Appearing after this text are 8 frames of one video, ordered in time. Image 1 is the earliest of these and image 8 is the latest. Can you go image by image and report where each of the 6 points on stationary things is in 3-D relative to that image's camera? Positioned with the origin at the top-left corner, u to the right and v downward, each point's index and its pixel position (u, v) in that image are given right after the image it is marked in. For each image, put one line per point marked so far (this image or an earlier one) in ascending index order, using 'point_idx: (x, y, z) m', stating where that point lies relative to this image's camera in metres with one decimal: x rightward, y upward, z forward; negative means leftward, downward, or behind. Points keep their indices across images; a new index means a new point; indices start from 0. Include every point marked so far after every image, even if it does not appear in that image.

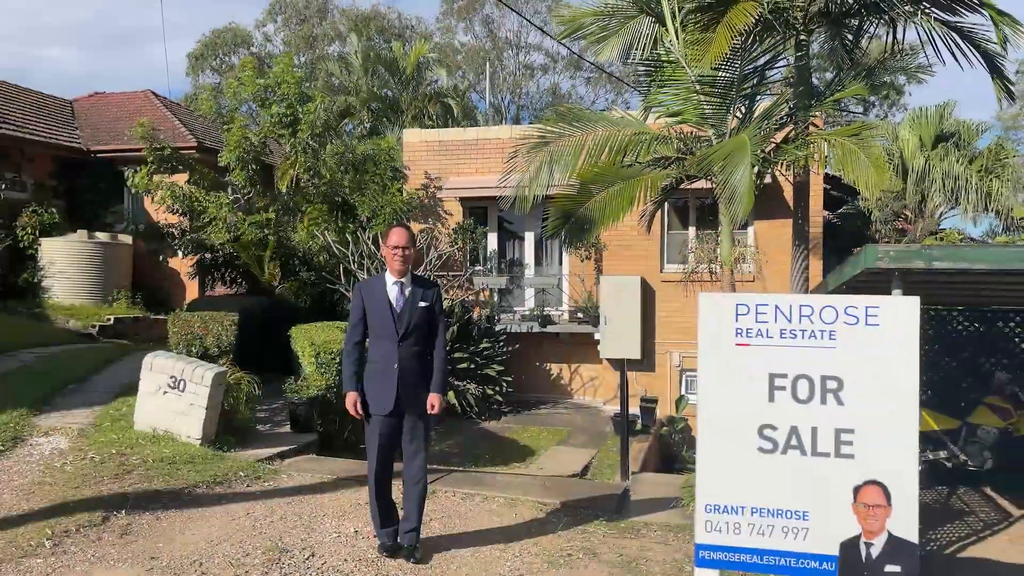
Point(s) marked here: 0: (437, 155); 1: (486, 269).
0: (-1.3, +2.2, +13.1) m
1: (-0.4, +0.3, +12.8) m
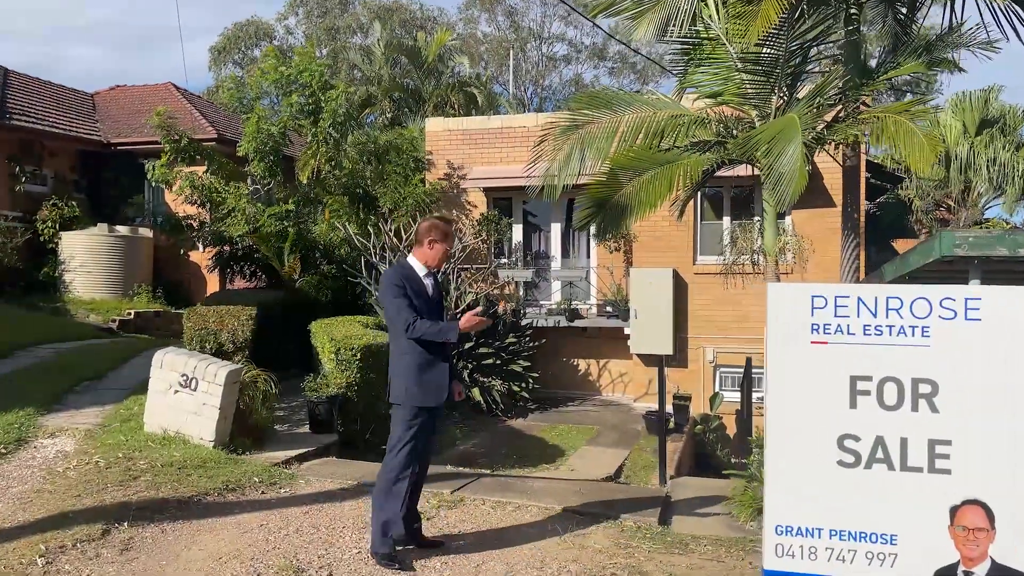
0: (-0.9, +2.3, +12.7) m
1: (0.0, +0.4, +12.4) m
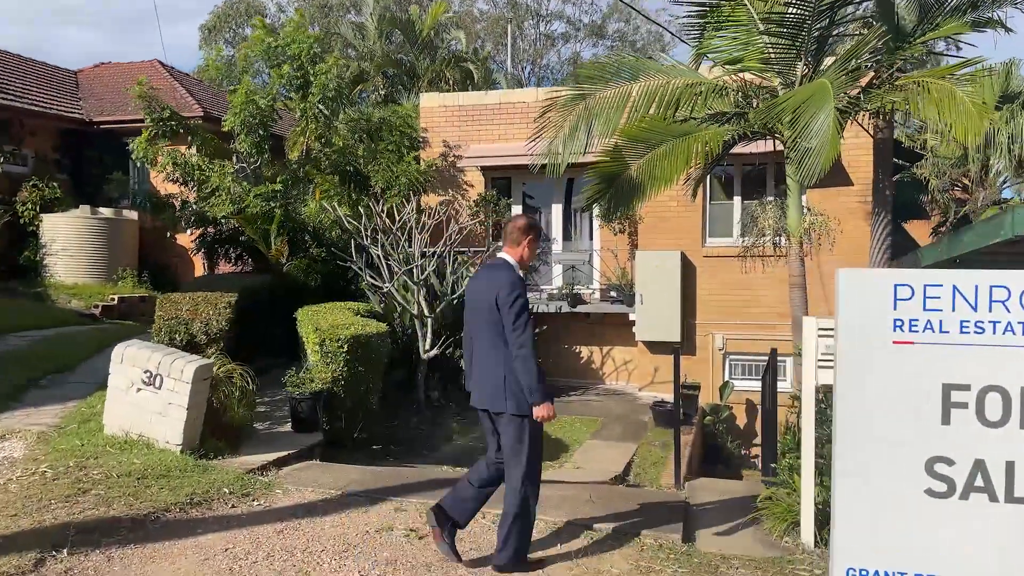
0: (-0.9, +2.5, +12.1) m
1: (0.0, +0.7, +11.8) m
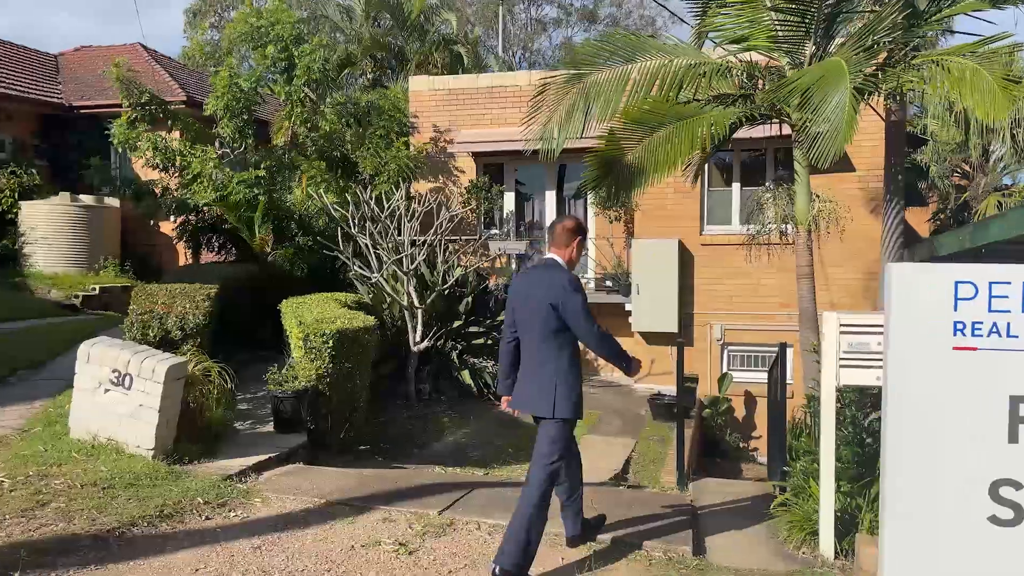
0: (-1.0, +2.7, +11.7) m
1: (-0.2, +0.8, +11.5) m
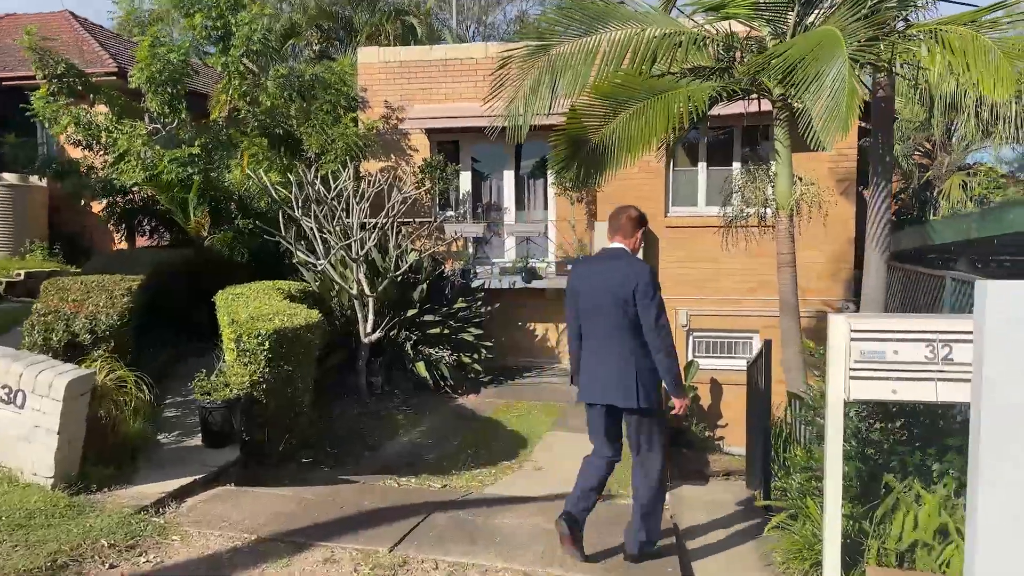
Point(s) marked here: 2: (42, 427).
0: (-1.6, +2.9, +11.0) m
1: (-0.8, +1.0, +10.9) m
2: (-2.2, -0.7, +3.8) m
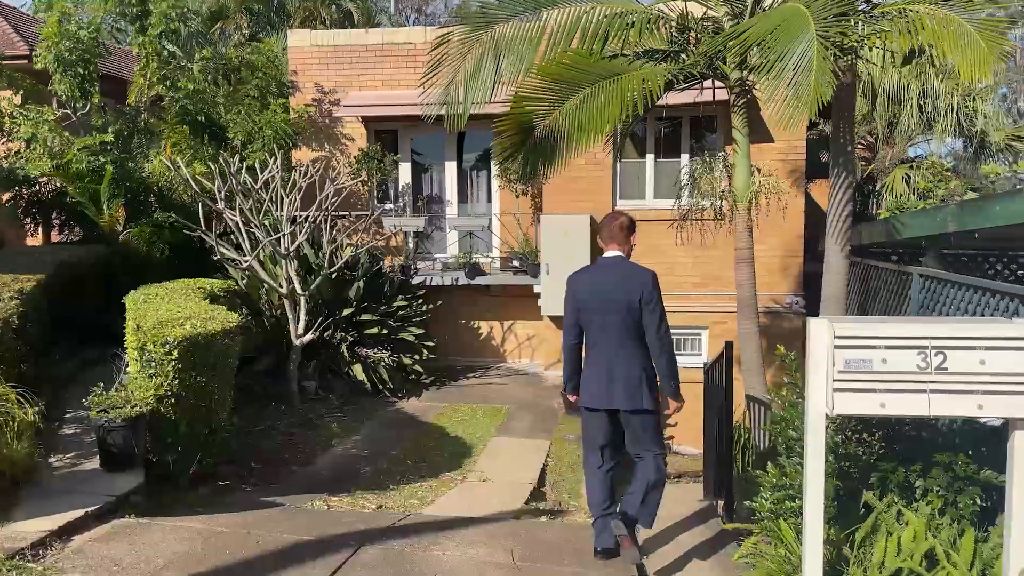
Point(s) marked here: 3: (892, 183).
0: (-2.4, +2.9, +10.4) m
1: (-1.5, +1.1, +10.4) m
2: (-2.5, -0.7, +3.1) m
3: (+5.8, +1.6, +12.1) m
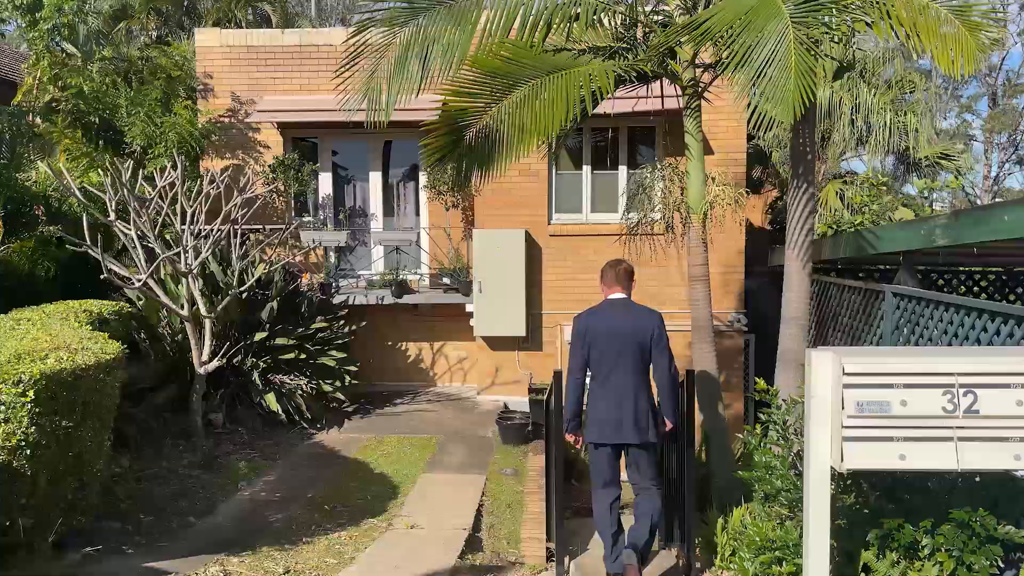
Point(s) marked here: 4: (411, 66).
0: (-3.3, +2.7, +9.6) m
1: (-2.4, +0.8, +9.6) m
2: (-2.7, -0.8, +2.3) m
3: (+4.8, +1.4, +12.0) m
4: (-0.6, +1.3, +4.6) m
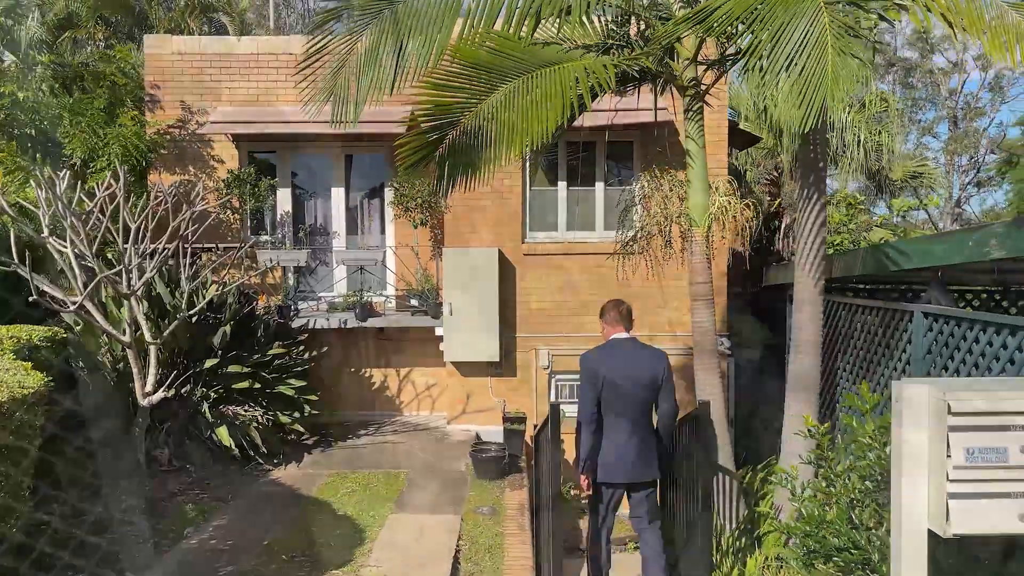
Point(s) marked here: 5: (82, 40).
0: (-3.6, +2.4, +9.0) m
1: (-2.7, +0.6, +9.0) m
2: (-2.6, -0.8, +1.6) m
3: (+4.3, +1.0, +11.7) m
4: (-0.7, +1.2, +4.1) m
5: (-7.8, +4.5, +14.4) m
